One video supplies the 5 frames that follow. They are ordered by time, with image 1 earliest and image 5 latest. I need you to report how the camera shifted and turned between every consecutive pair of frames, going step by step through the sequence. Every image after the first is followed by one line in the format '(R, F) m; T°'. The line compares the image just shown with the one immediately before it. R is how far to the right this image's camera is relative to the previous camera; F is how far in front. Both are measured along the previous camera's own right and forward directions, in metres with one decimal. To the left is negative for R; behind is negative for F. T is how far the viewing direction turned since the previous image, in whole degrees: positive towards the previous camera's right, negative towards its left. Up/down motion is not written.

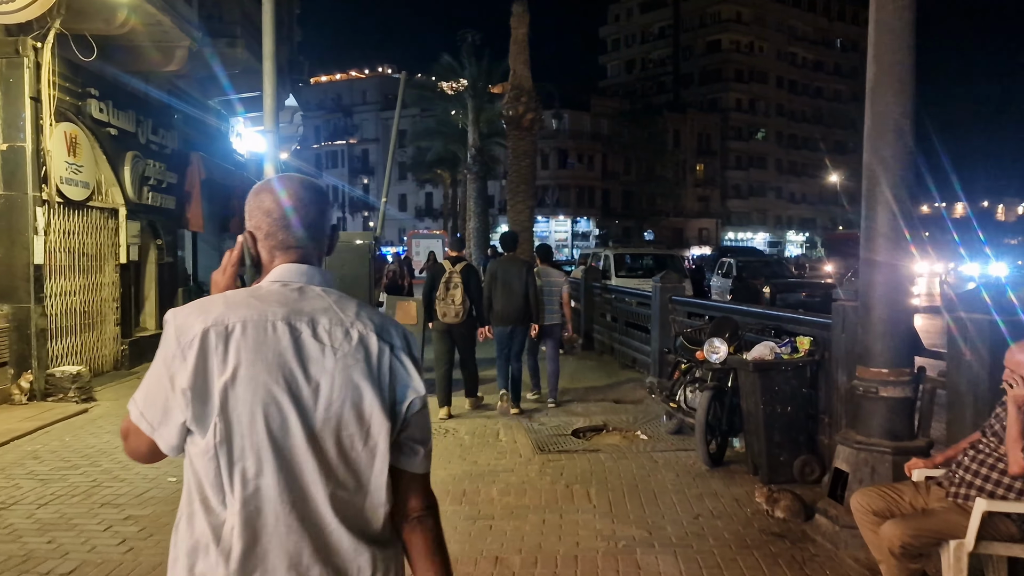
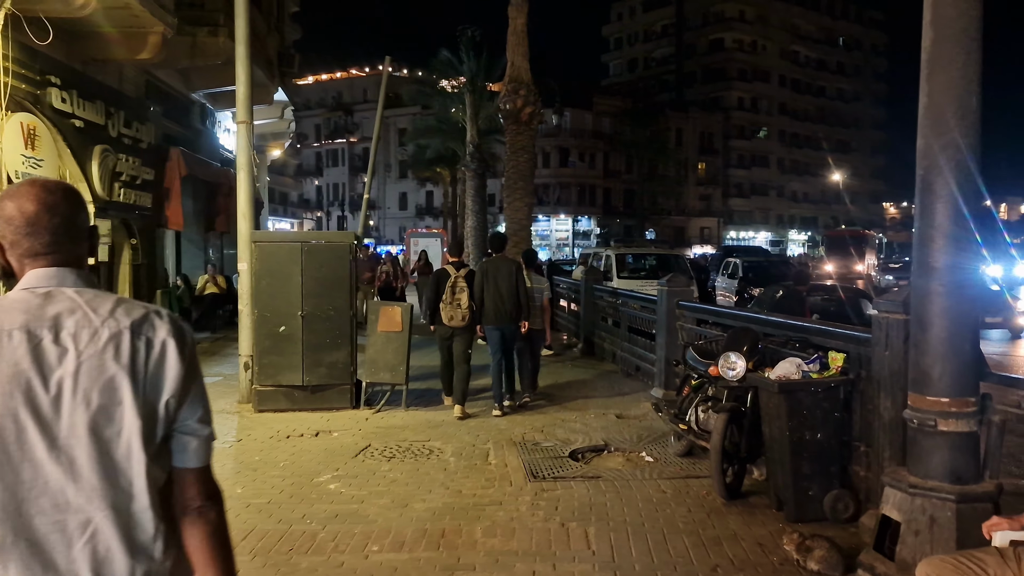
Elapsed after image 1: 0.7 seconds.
(+0.1, +0.7) m; 0°
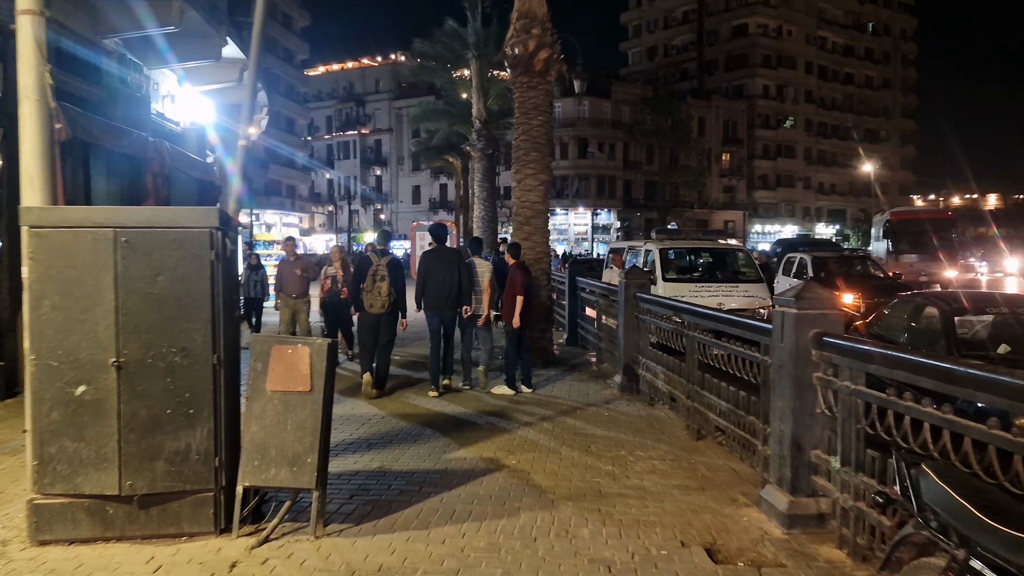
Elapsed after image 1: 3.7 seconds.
(+0.1, +3.7) m; -1°
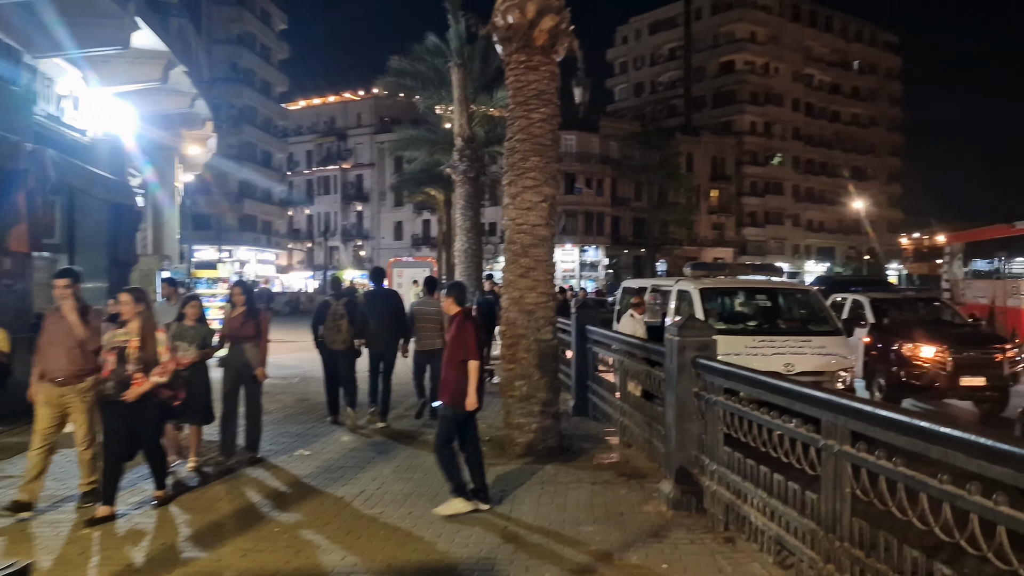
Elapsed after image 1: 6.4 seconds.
(-0.1, +3.1) m; +1°
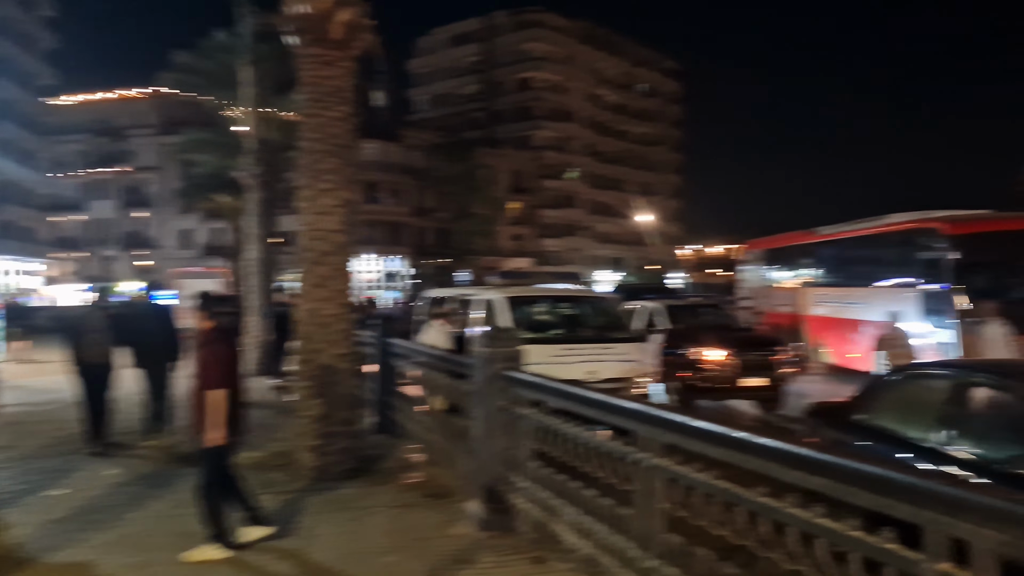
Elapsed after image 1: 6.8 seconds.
(0.0, +0.4) m; +14°
